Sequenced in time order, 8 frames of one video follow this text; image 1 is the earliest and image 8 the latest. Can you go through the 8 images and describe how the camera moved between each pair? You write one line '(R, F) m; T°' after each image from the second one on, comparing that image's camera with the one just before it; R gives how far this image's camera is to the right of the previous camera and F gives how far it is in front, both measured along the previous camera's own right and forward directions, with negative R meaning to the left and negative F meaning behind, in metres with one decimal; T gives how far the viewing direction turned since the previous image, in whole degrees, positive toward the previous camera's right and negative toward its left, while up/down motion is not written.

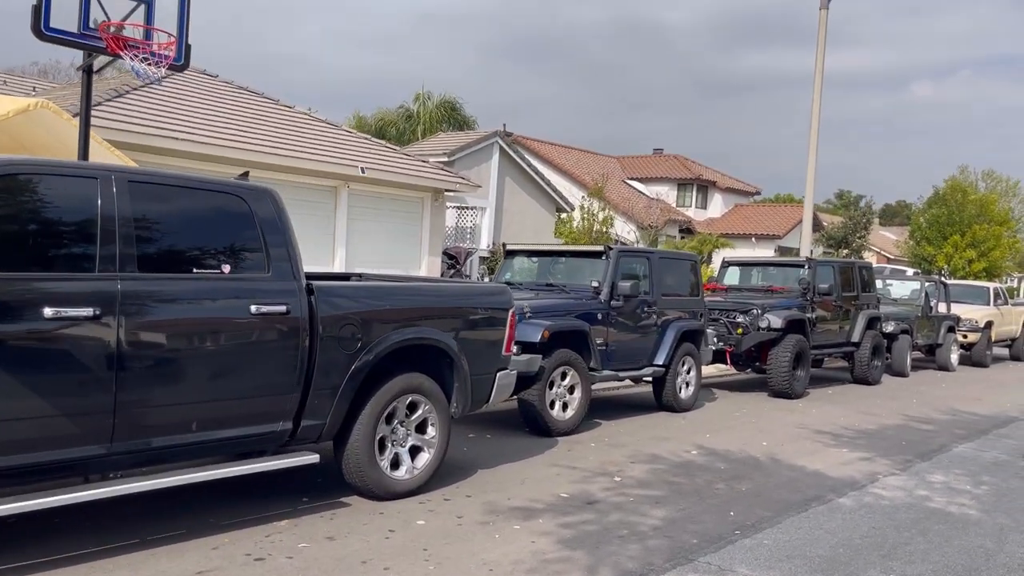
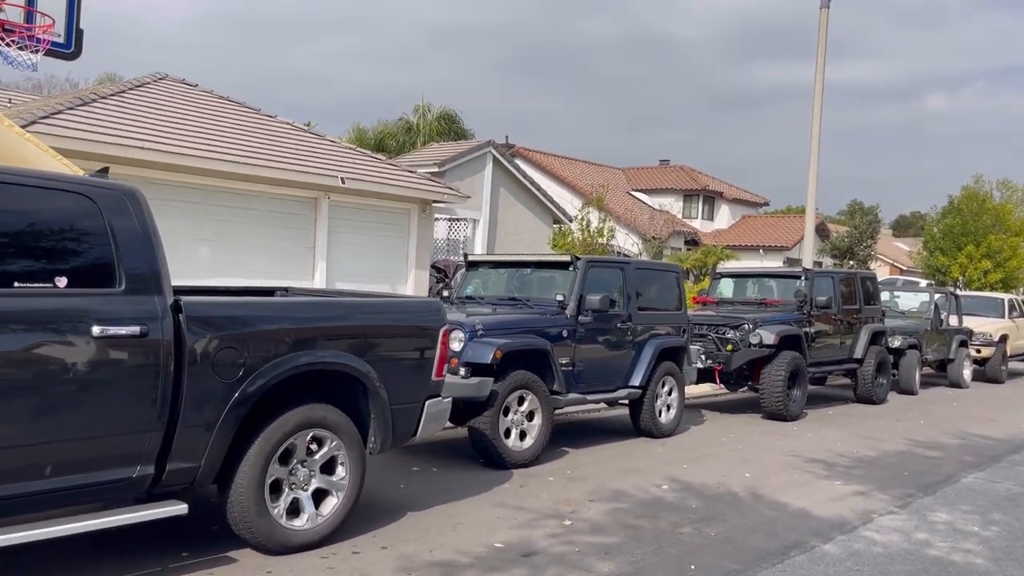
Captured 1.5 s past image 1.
(+0.6, +0.9) m; -1°
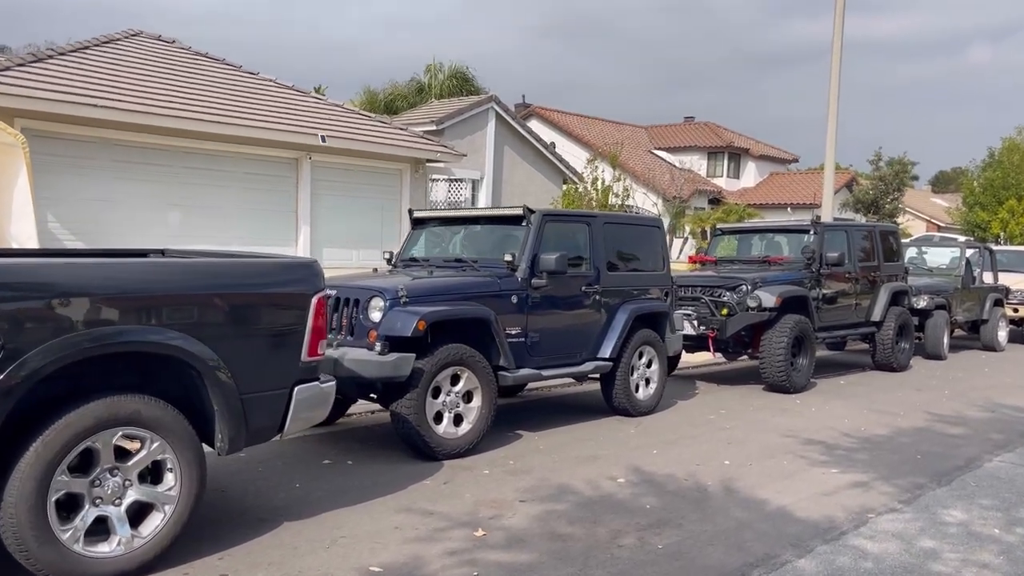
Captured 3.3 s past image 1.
(+0.8, +1.3) m; -2°
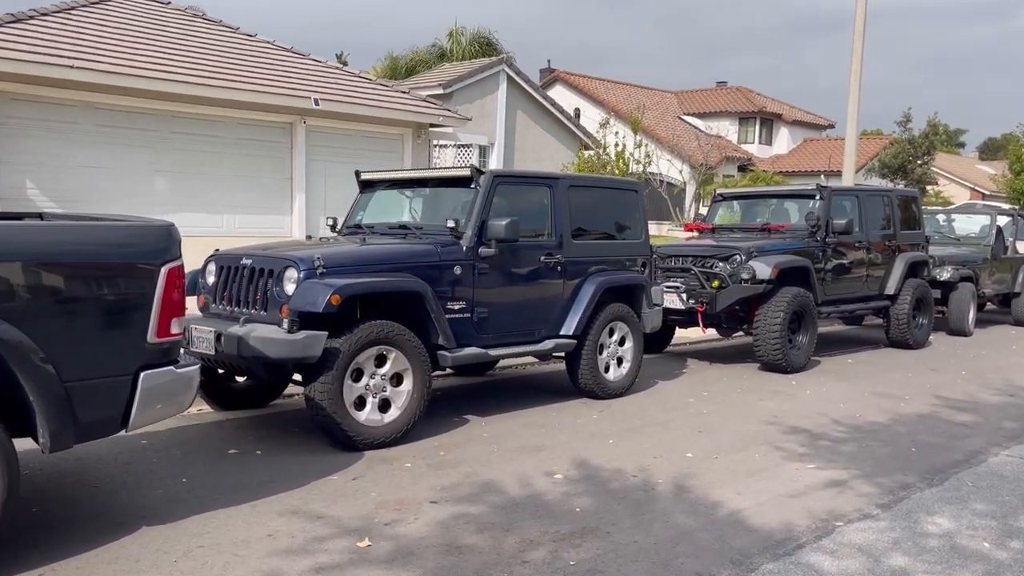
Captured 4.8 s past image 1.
(+0.8, +0.8) m; -2°
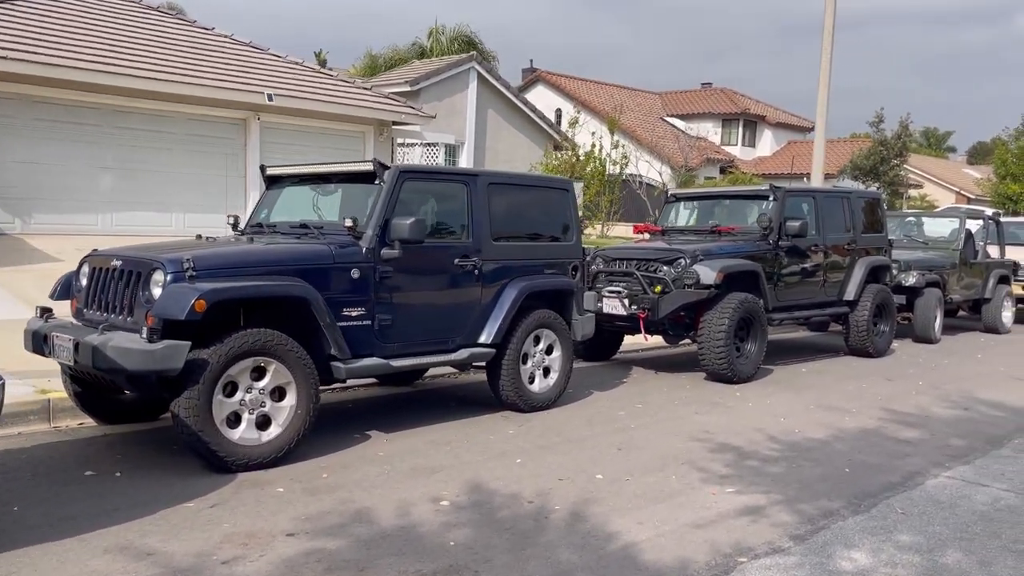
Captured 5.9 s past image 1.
(+0.7, +0.5) m; +1°
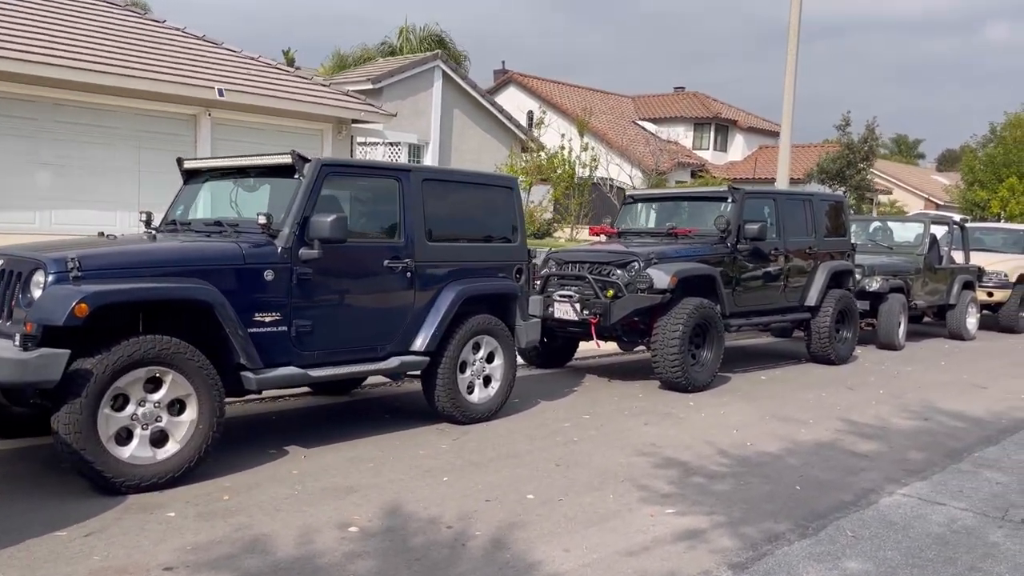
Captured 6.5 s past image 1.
(+0.3, +0.5) m; +2°
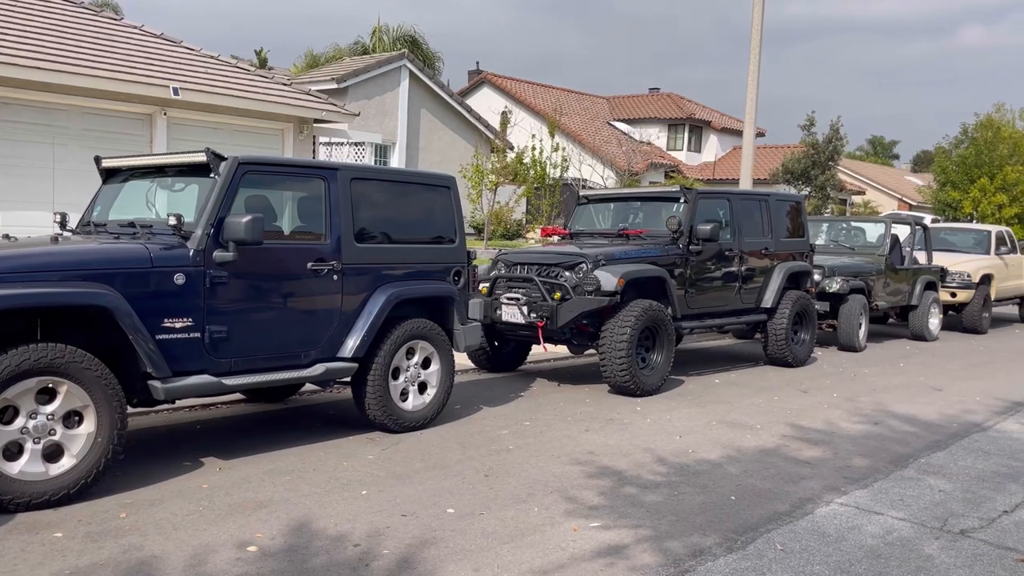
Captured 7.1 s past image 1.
(+0.4, +0.2) m; +1°
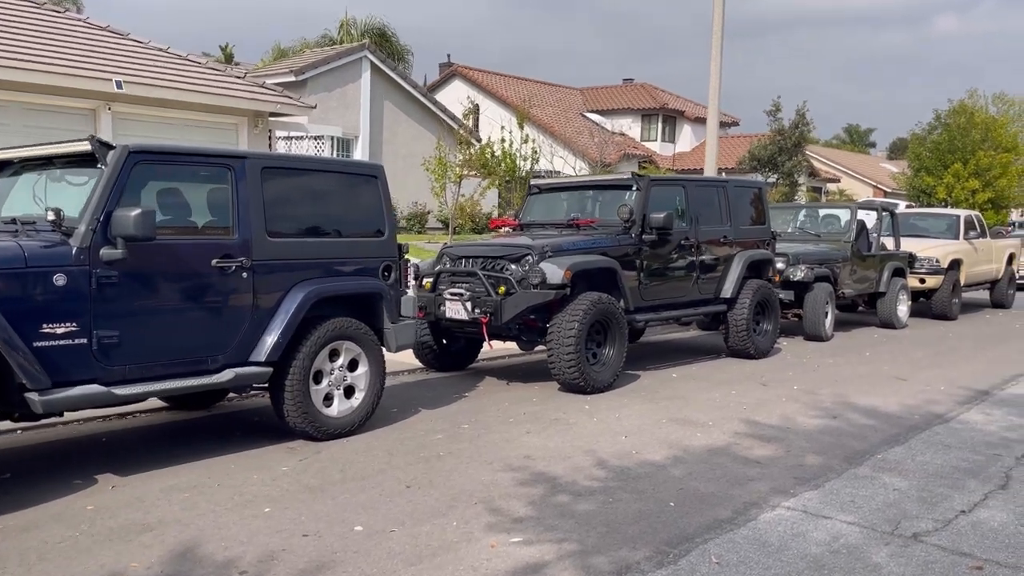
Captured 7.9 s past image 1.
(+0.4, +0.4) m; +1°
